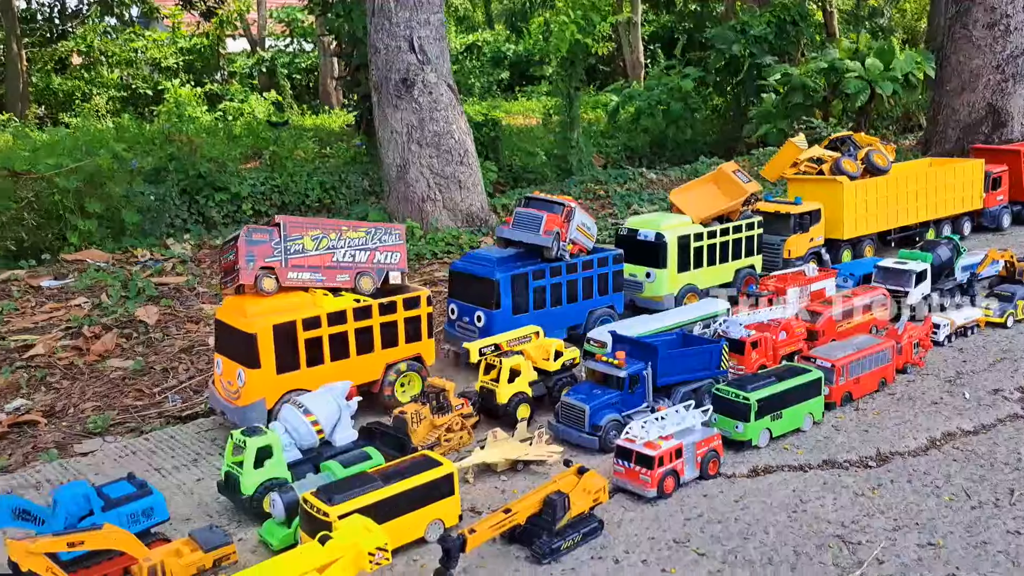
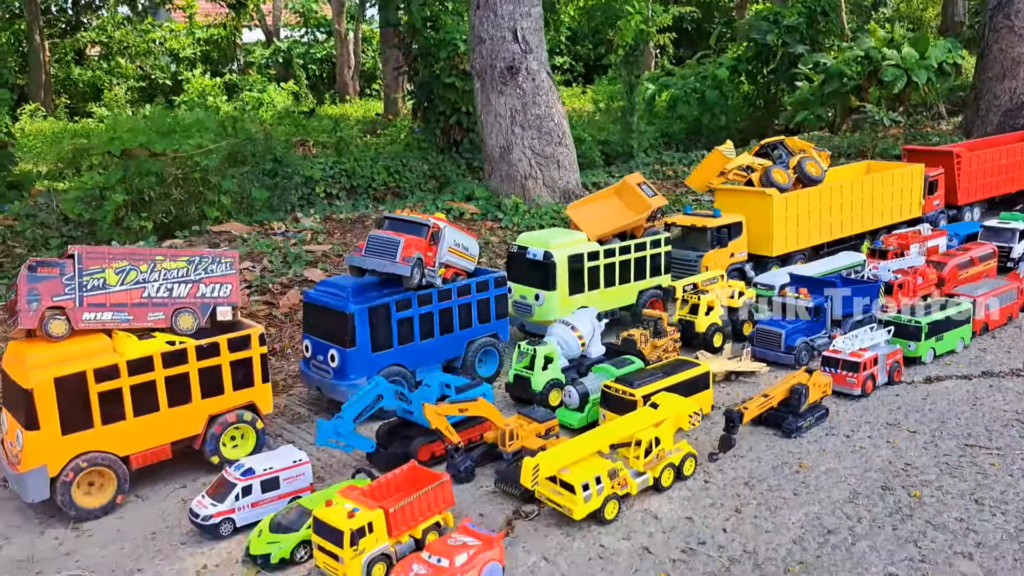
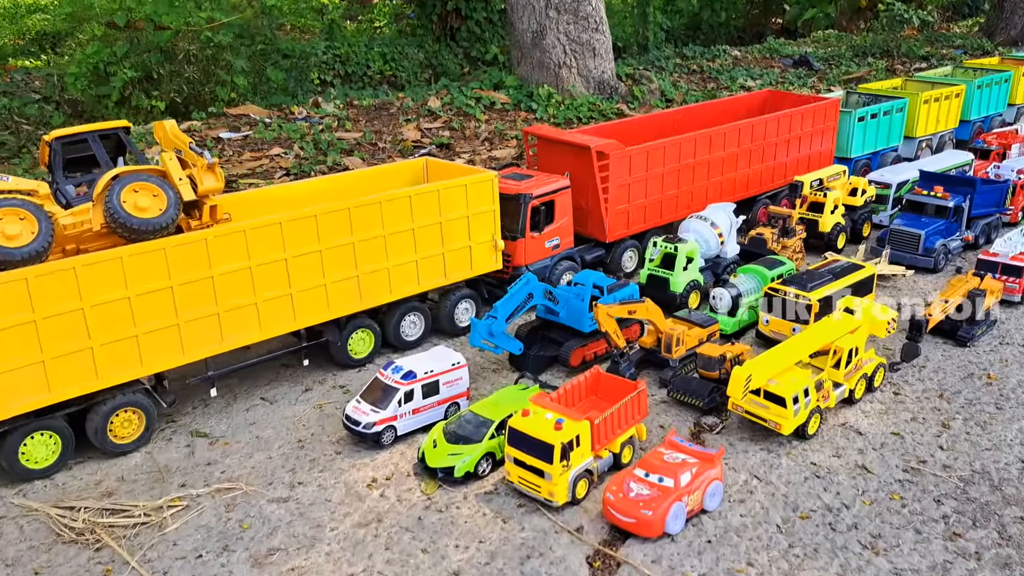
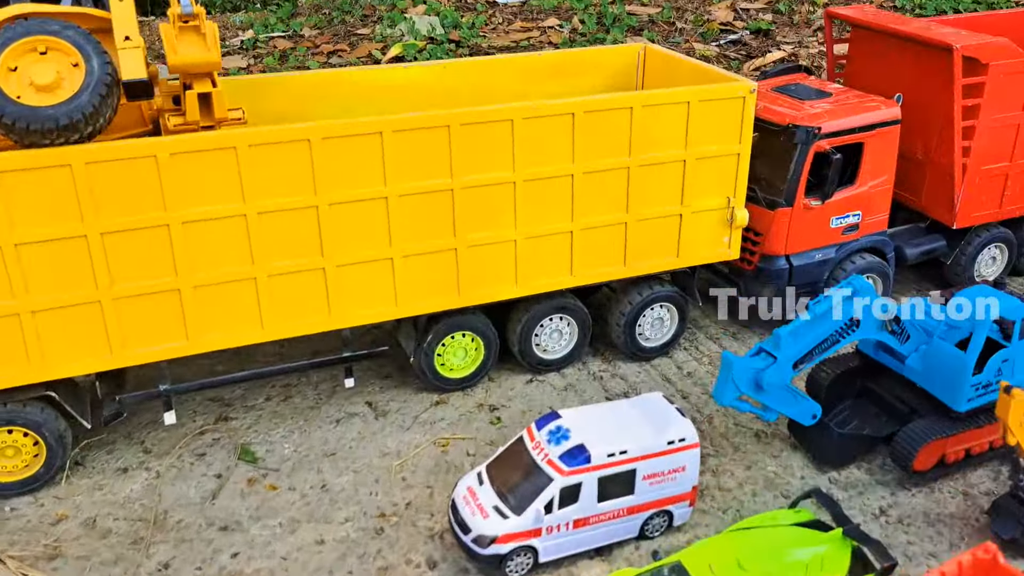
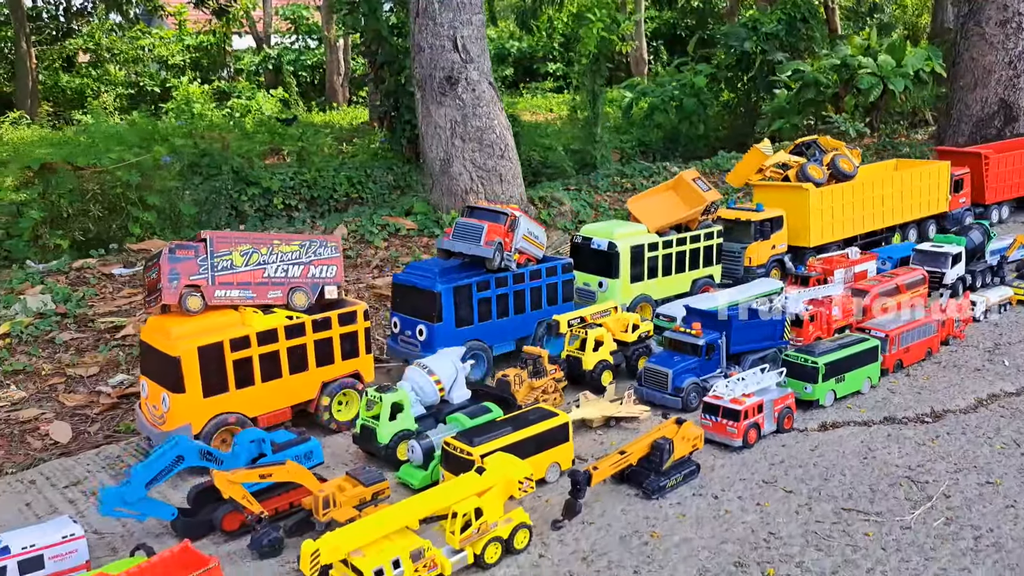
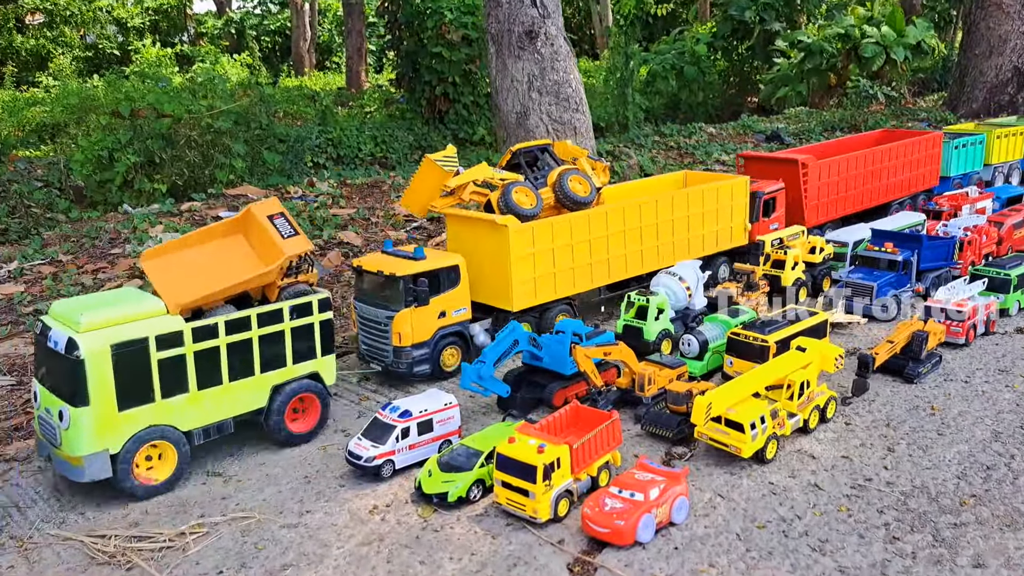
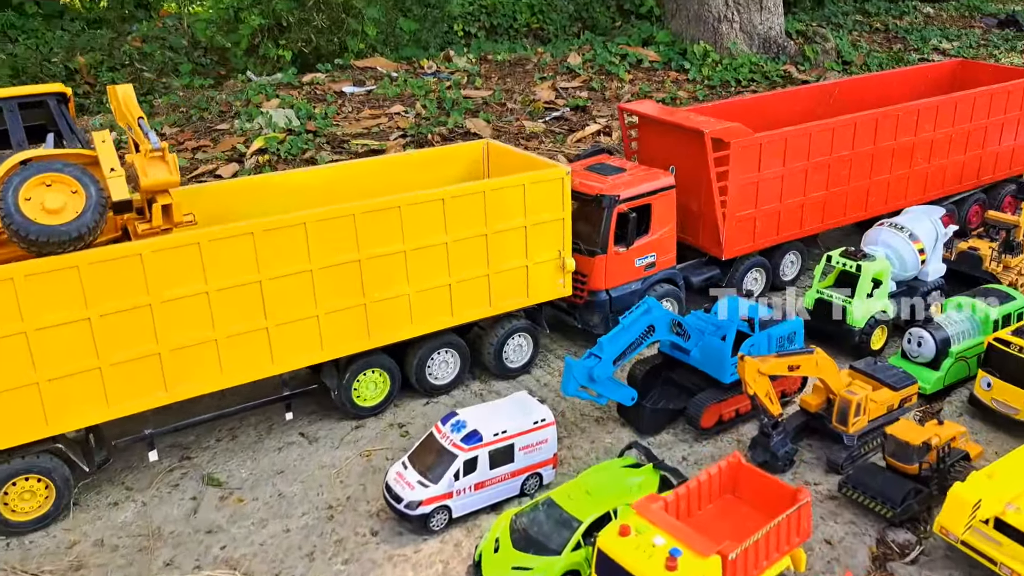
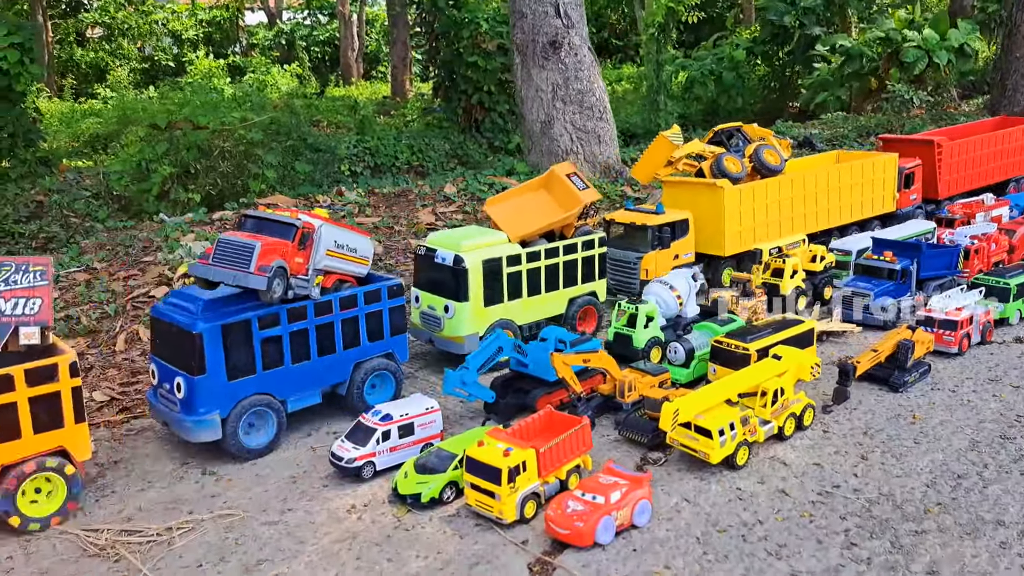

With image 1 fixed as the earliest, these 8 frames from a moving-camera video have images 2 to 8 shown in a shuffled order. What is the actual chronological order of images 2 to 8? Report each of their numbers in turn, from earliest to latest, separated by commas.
5, 2, 8, 6, 3, 7, 4
